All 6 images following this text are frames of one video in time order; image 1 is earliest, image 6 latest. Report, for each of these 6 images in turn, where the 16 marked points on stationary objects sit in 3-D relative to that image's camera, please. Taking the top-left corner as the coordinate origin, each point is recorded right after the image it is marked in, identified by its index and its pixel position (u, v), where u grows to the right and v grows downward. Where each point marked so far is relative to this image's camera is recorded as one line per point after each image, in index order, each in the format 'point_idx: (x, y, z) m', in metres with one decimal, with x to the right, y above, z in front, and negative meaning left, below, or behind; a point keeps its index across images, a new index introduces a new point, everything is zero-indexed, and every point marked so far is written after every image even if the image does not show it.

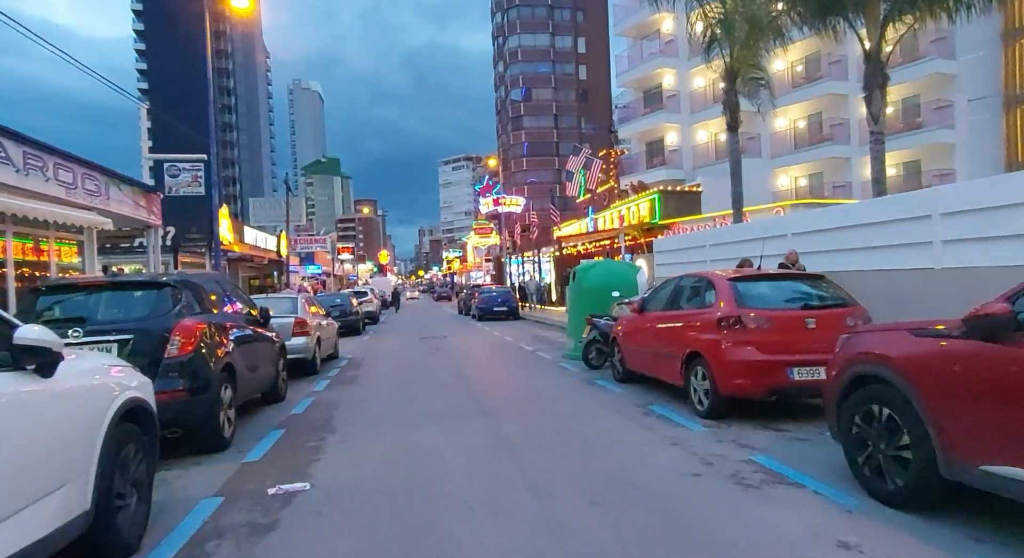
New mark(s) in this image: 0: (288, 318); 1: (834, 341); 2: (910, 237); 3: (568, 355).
0: (-4.4, -0.8, +12.9) m
1: (+3.3, -0.6, +6.8) m
2: (+6.1, +0.6, +10.2) m
3: (+1.2, -1.7, +14.4) m
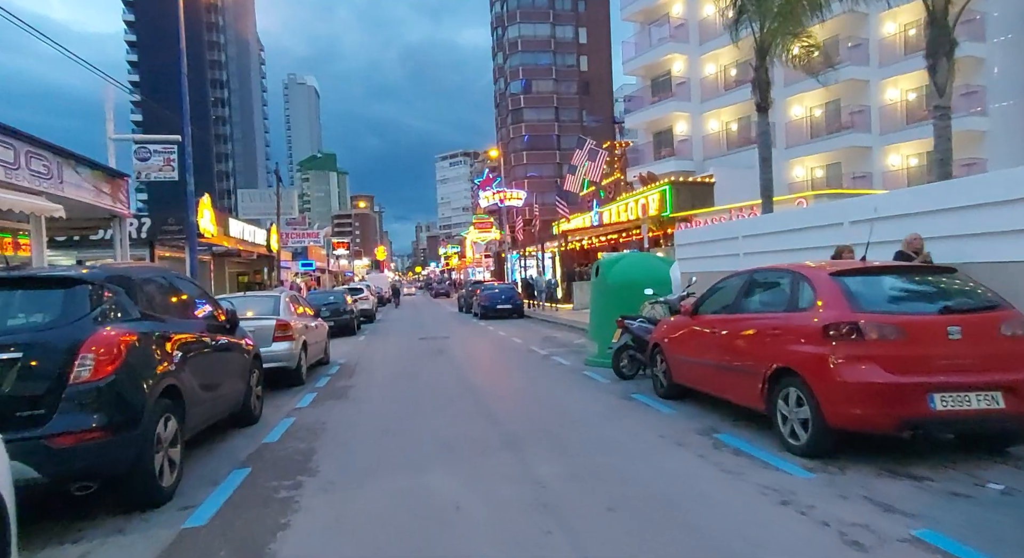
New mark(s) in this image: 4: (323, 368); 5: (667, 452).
0: (-4.1, -0.7, +11.1) m
1: (+3.6, -0.6, +5.1) m
2: (+6.4, +0.7, +8.5) m
3: (+1.5, -1.6, +12.7) m
4: (-4.1, -1.9, +14.1) m
5: (+1.4, -1.6, +6.0) m
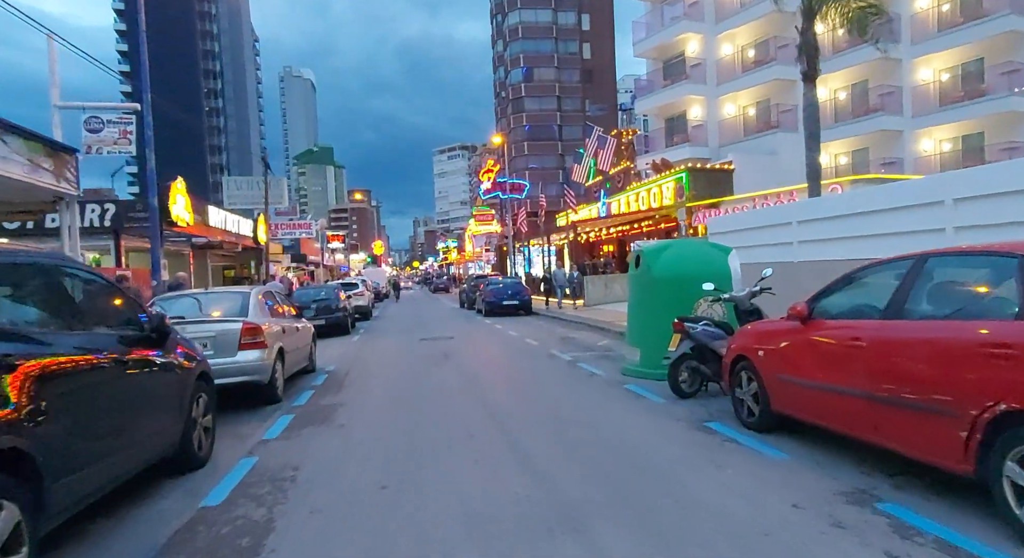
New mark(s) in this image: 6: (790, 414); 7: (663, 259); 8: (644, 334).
0: (-3.8, -0.6, +8.8) m
1: (+4.0, -0.5, +2.8) m
2: (+6.8, +0.8, +6.2) m
3: (+1.8, -1.5, +10.5) m
4: (-3.7, -1.8, +11.9) m
5: (+1.8, -1.5, +3.8) m
6: (+2.5, -1.2, +5.9) m
7: (+2.3, +0.3, +10.1) m
8: (+2.0, -0.8, +10.1) m
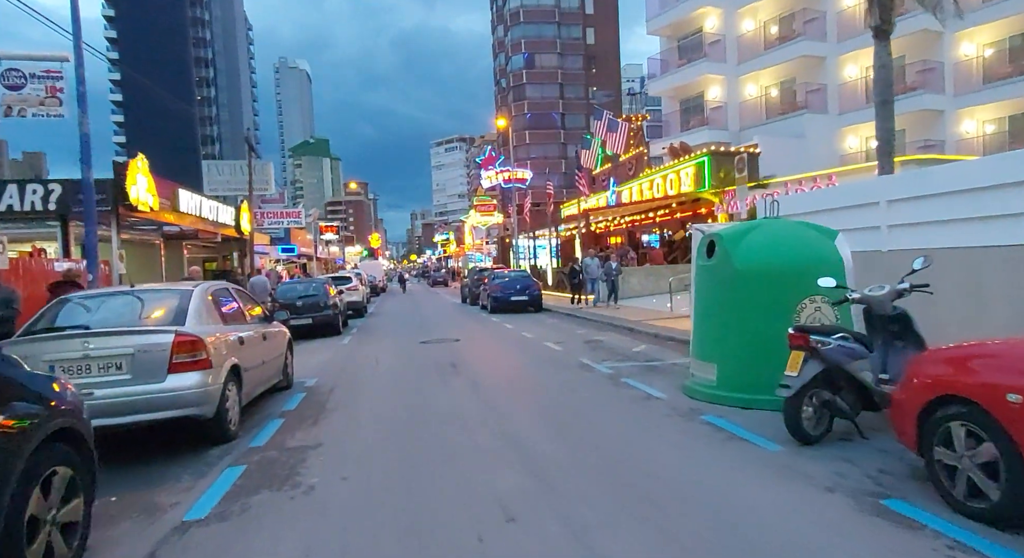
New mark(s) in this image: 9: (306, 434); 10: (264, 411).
0: (-3.4, -0.5, +6.3) m
1: (+4.4, -0.5, +0.3) m
2: (+7.2, +0.9, +3.7) m
3: (+2.2, -1.4, +7.9) m
4: (-3.3, -1.7, +9.3) m
5: (+2.2, -1.5, +1.2) m
6: (+2.9, -1.2, +3.4) m
7: (+2.7, +0.4, +7.5) m
8: (+2.4, -0.7, +7.6) m
9: (-2.3, -1.7, +7.3) m
10: (-3.2, -1.7, +8.4) m
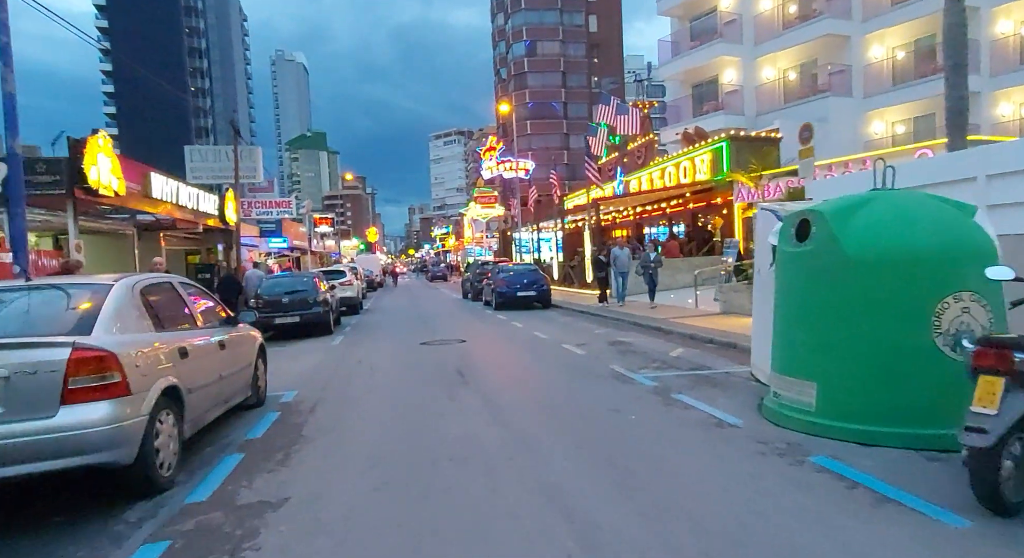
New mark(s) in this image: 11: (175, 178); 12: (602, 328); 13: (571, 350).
0: (-3.1, -0.5, +4.4) m
1: (+4.7, -0.5, -1.6) m
2: (+7.5, +0.9, +1.8) m
3: (+2.5, -1.3, +6.0) m
4: (-3.0, -1.6, +7.4) m
5: (+2.5, -1.5, -0.6) m
6: (+3.2, -1.1, +1.5) m
7: (+3.0, +0.5, +5.6) m
8: (+2.7, -0.6, +5.7) m
9: (-2.0, -1.6, +5.4) m
10: (-2.9, -1.6, +6.6) m
11: (-10.1, +3.0, +19.8) m
12: (+2.1, -1.1, +15.6) m
13: (+1.1, -1.3, +12.5) m
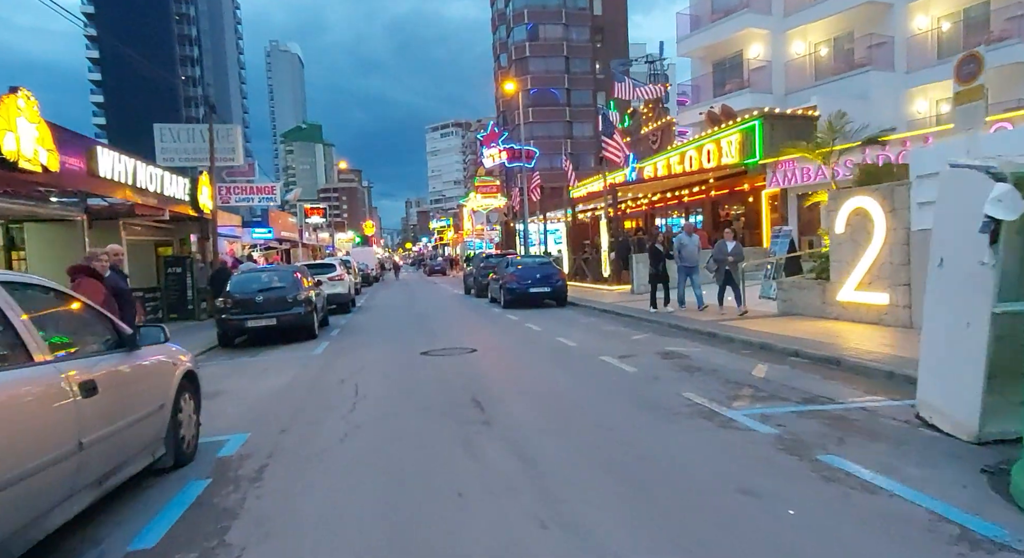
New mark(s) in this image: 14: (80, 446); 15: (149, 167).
0: (-2.6, -0.5, +1.6) m
1: (+5.2, -0.5, -4.3) m
2: (+7.9, +0.9, -0.9) m
3: (+3.0, -1.3, +3.3) m
4: (-2.6, -1.6, +4.7) m
5: (+3.0, -1.5, -3.4) m
6: (+3.7, -1.1, -1.2) m
7: (+3.4, +0.5, +2.9) m
8: (+3.2, -0.6, +2.9) m
9: (-1.6, -1.6, +2.6) m
10: (-2.5, -1.6, +3.8) m
11: (-9.8, +3.1, +16.9) m
12: (+2.5, -1.0, +12.9) m
13: (+1.5, -1.3, +9.7) m
14: (-2.5, -1.0, +4.0) m
15: (-9.9, +3.0, +18.0) m
